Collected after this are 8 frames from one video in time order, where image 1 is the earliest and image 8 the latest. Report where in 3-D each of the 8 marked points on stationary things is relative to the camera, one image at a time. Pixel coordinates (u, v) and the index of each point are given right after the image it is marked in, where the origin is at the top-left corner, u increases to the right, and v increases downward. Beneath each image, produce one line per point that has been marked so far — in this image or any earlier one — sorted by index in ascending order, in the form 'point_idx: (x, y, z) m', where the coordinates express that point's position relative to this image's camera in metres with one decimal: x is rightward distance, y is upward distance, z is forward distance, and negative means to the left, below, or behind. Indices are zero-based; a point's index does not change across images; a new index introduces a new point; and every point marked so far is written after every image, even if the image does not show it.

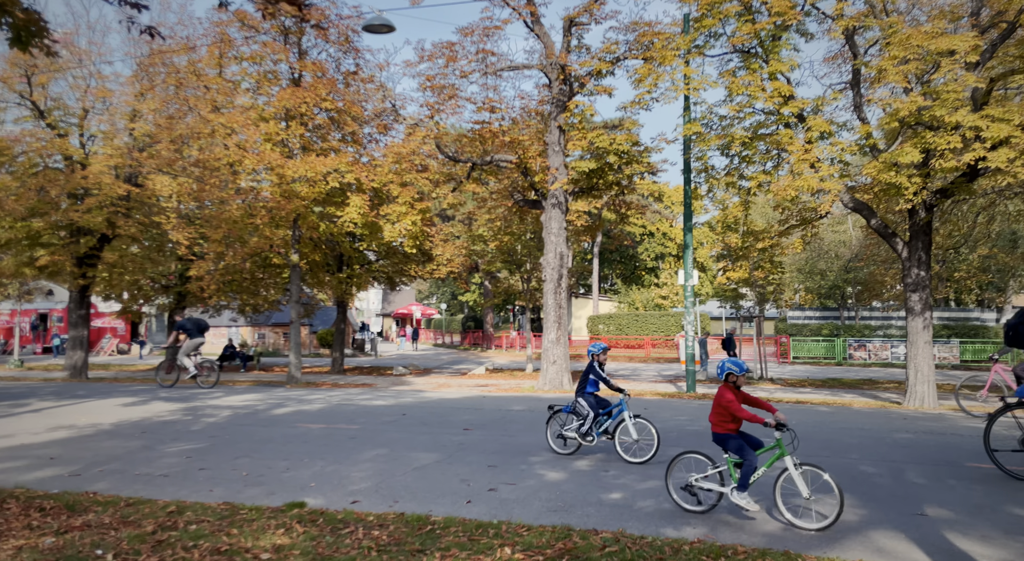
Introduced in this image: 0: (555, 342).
0: (+1.2, -1.6, +19.3) m
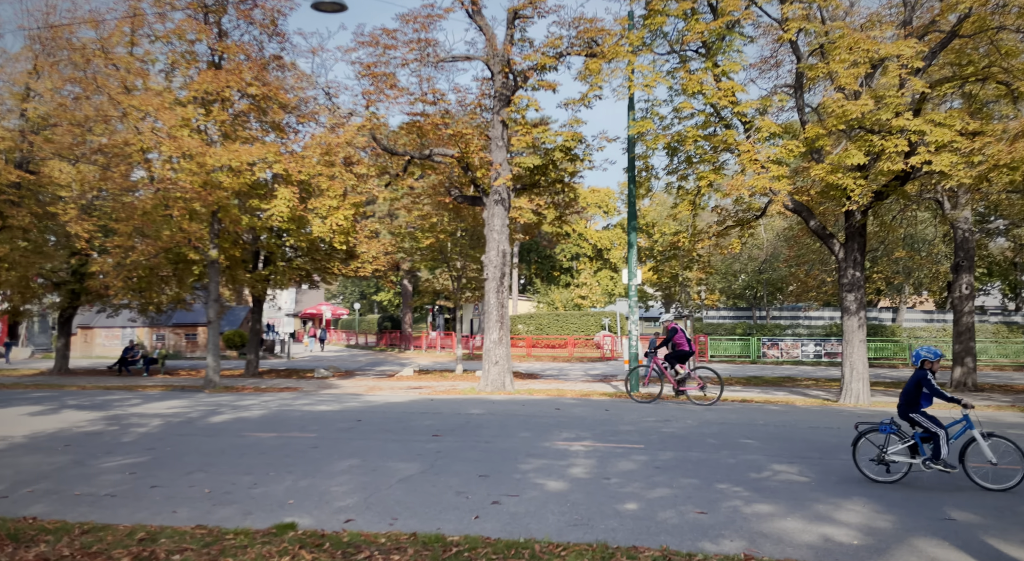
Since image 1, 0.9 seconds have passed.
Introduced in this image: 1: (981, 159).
0: (-0.3, -1.6, +18.8) m
1: (+7.8, +2.0, +12.3) m
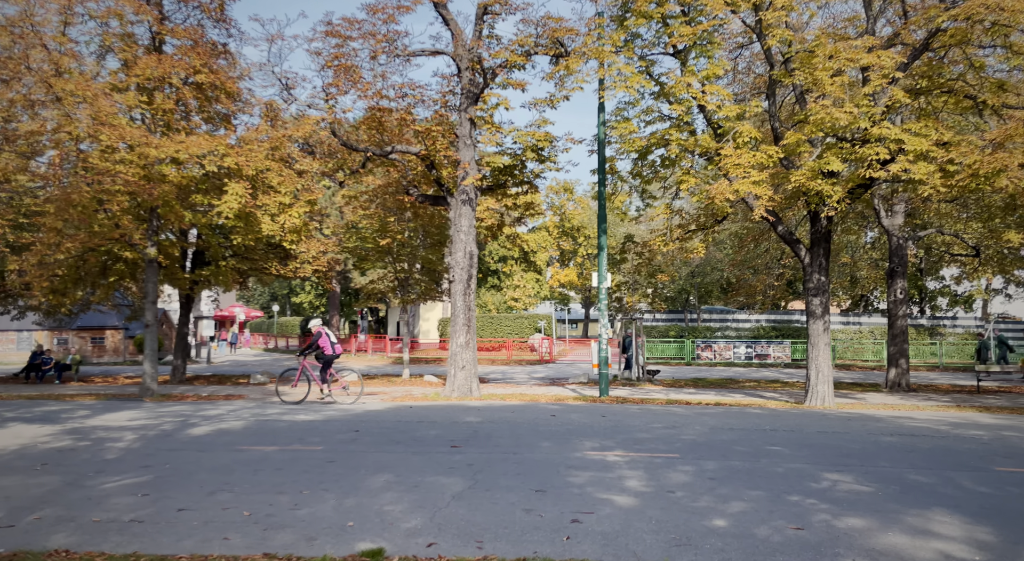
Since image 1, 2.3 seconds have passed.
0: (-1.2, -1.6, +18.3) m
1: (+7.7, +1.9, +12.7) m
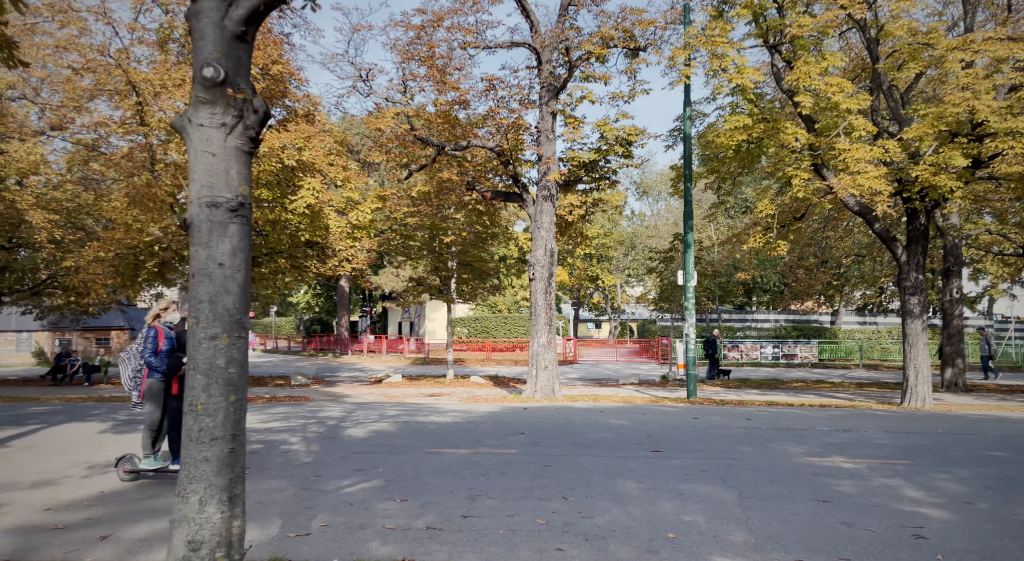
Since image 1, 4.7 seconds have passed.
0: (+0.8, -1.6, +17.9) m
1: (+9.8, +2.0, +12.4) m
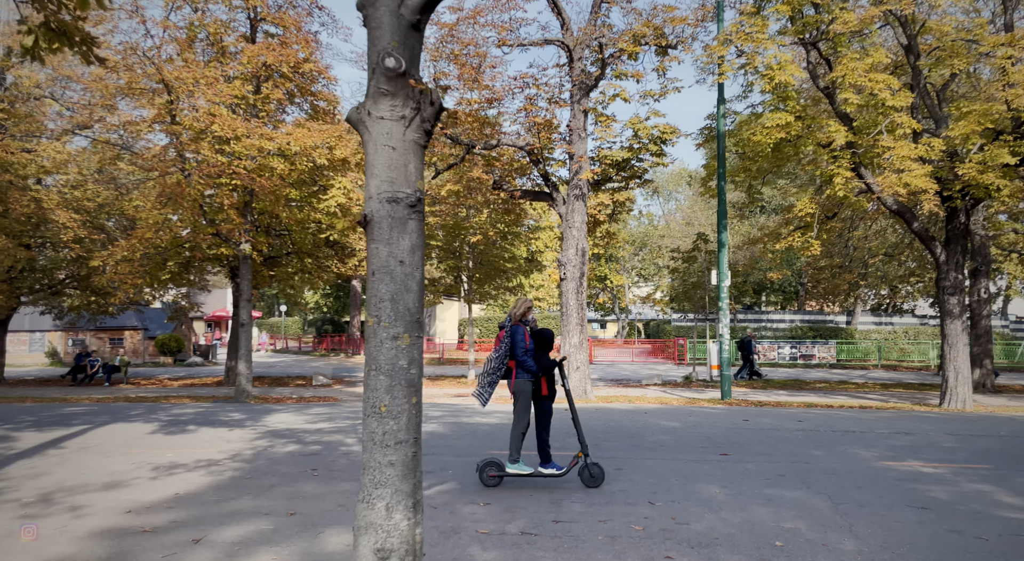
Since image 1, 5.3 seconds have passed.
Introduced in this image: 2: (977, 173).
0: (+1.6, -1.6, +17.7) m
1: (+10.5, +2.0, +12.2) m
2: (+8.4, +2.0, +13.3) m
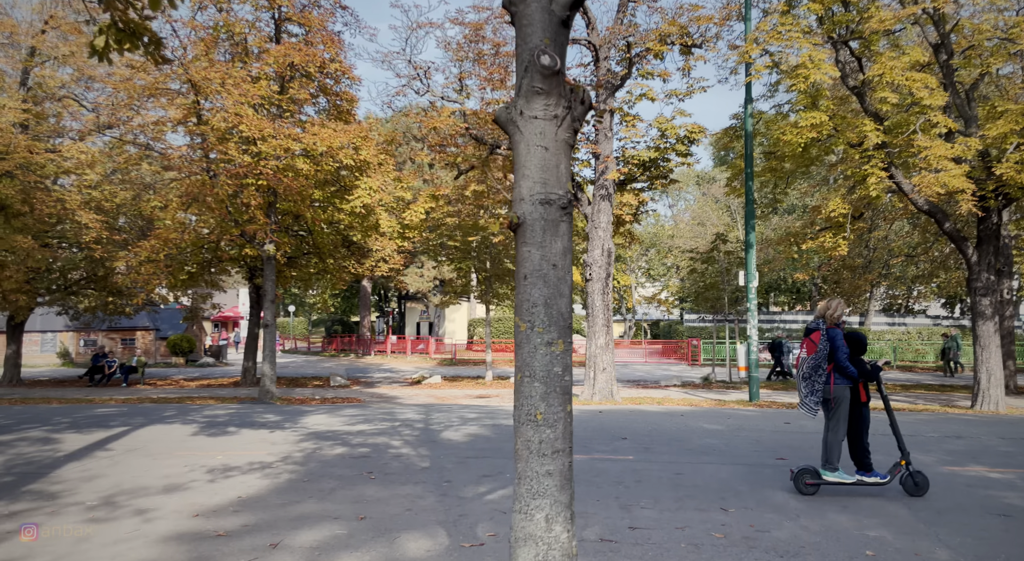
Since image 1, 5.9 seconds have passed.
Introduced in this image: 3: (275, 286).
0: (+2.2, -1.6, +17.6) m
1: (+11.0, +2.0, +12.1) m
2: (+9.0, +1.9, +13.2) m
3: (-6.3, -0.1, +19.6) m
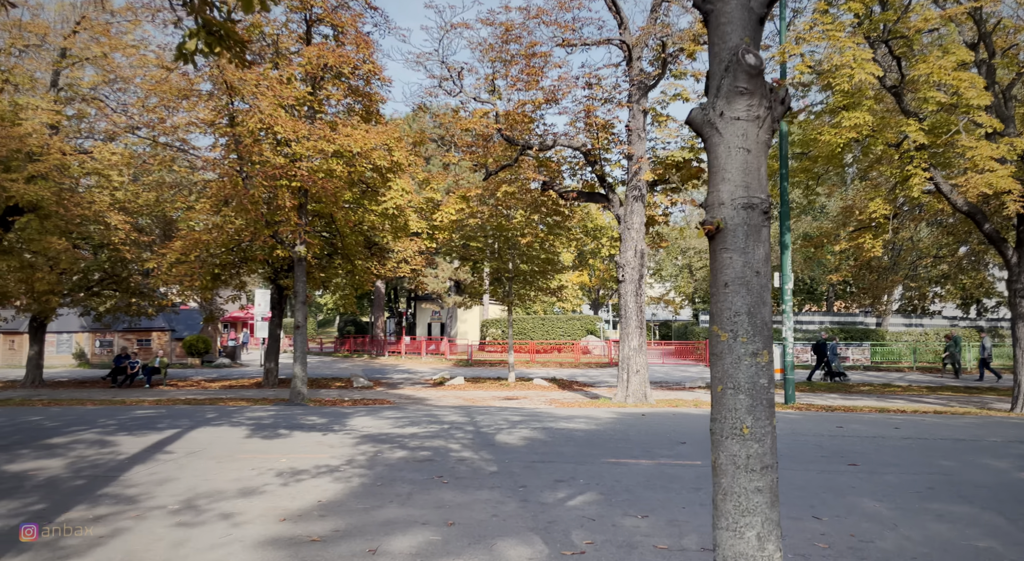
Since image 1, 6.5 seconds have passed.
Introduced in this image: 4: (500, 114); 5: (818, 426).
0: (+2.9, -1.6, +17.5) m
1: (+11.8, +1.9, +11.9) m
2: (+9.7, +1.9, +13.0) m
3: (-5.5, -0.2, +19.5) m
4: (-0.3, +4.1, +18.1) m
5: (+4.4, -2.1, +10.6) m
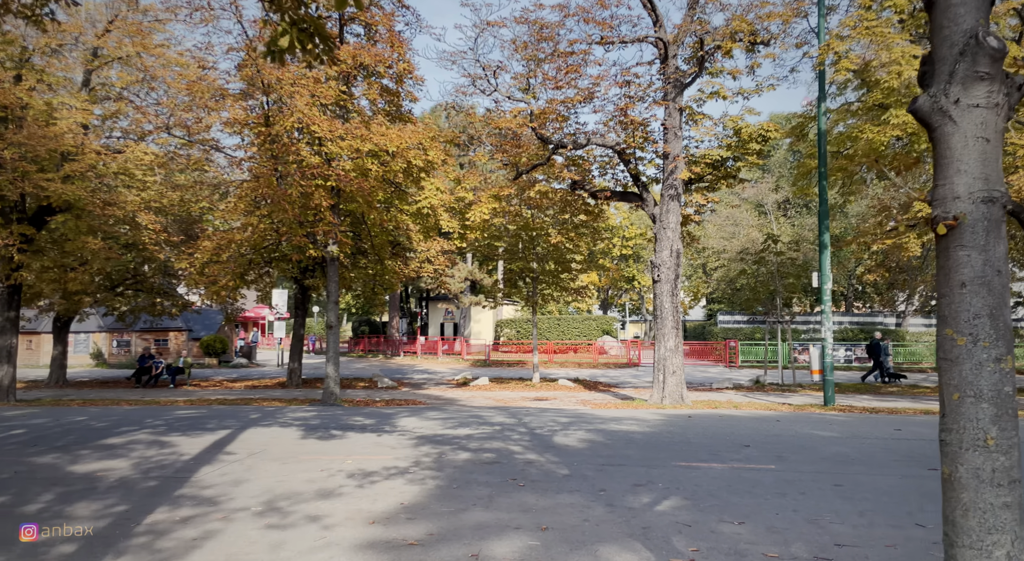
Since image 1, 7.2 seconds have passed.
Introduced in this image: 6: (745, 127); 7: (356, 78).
0: (+3.8, -1.6, +17.4) m
1: (+12.5, +1.9, +11.6) m
2: (+10.5, +1.9, +12.7) m
3: (-4.7, -0.2, +19.5) m
4: (+0.5, +4.1, +18.0) m
5: (+5.1, -2.1, +10.4) m
6: (+5.5, +3.6, +17.5) m
7: (-3.8, +5.0, +18.0) m
